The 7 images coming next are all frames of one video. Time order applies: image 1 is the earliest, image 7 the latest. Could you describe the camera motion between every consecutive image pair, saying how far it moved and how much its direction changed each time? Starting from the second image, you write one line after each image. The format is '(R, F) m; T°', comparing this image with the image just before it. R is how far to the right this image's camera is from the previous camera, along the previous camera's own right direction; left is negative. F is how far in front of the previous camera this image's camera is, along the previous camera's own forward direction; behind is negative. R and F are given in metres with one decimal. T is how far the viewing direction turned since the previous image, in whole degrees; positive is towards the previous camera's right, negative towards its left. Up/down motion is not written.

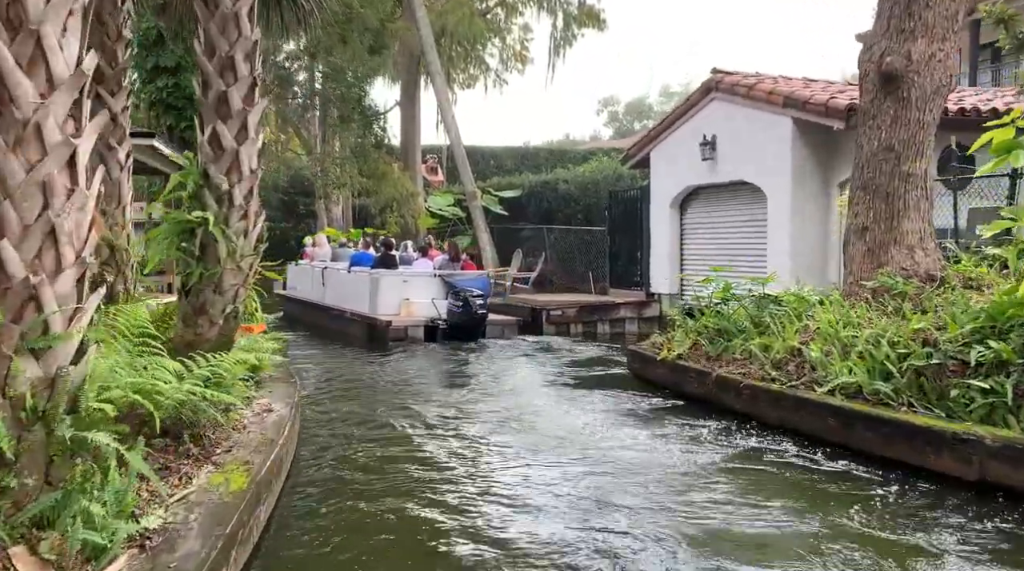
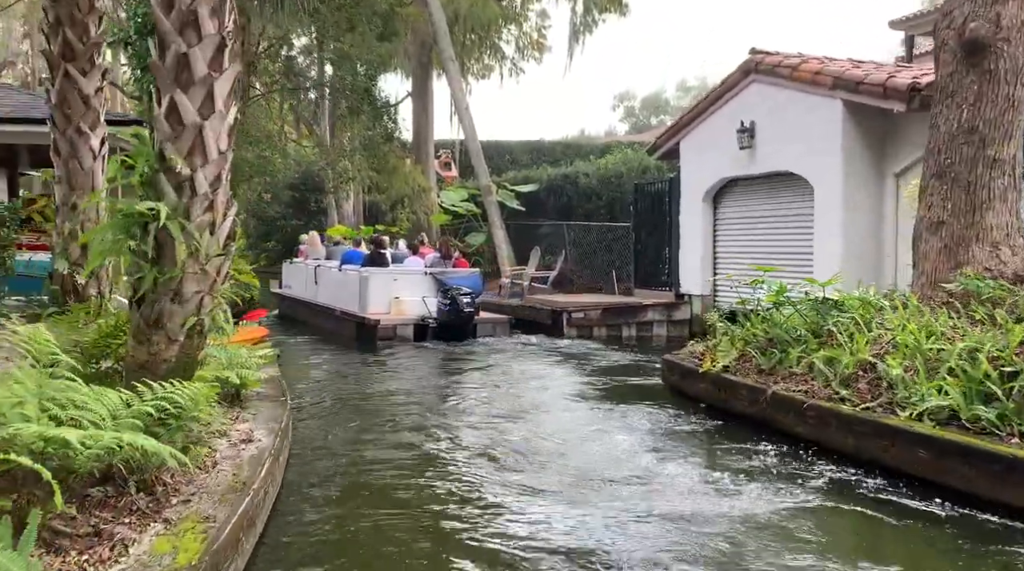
(-0.1, +1.1) m; -1°
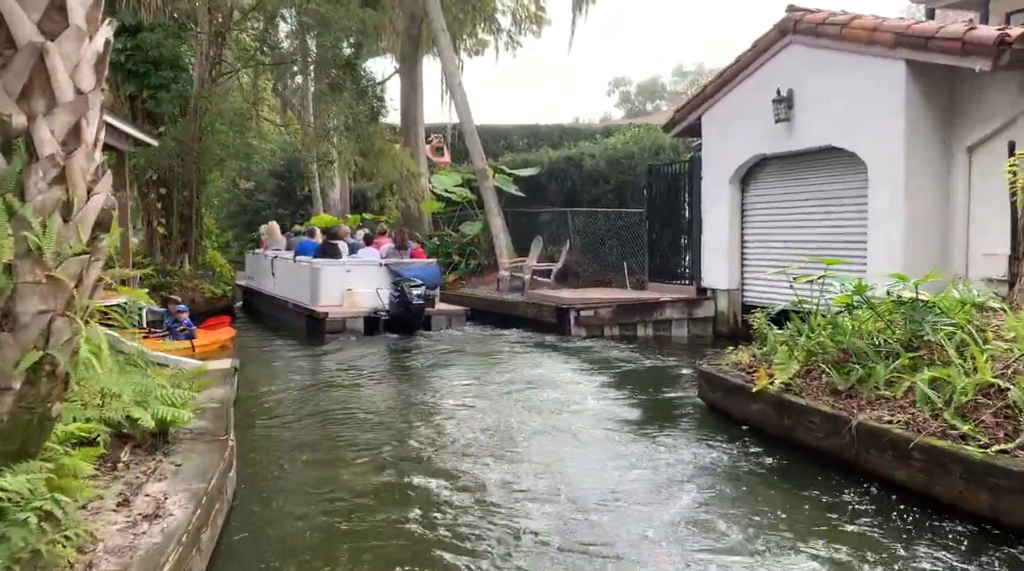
(-0.1, +1.7) m; 0°
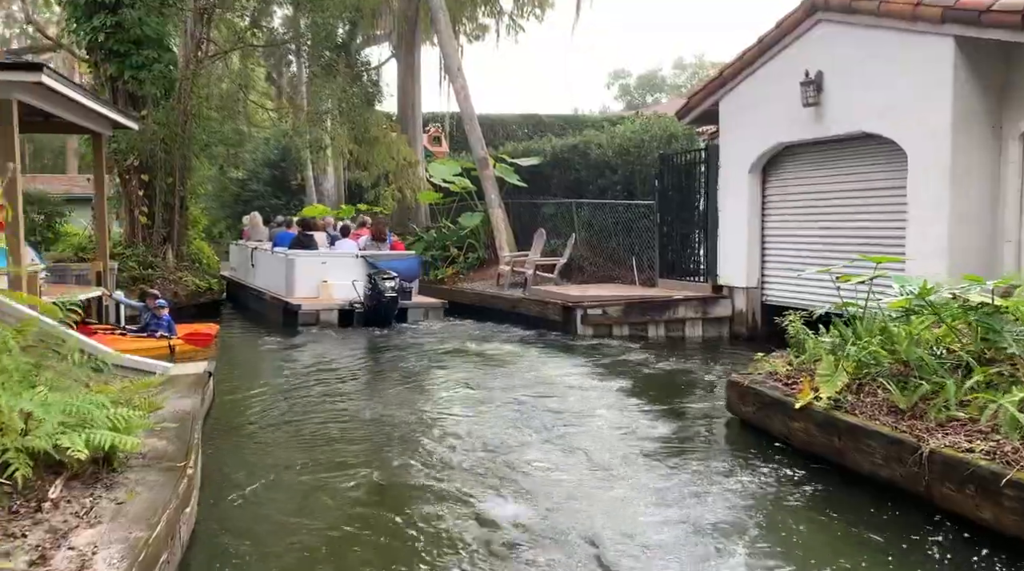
(-0.1, +0.9) m; 0°
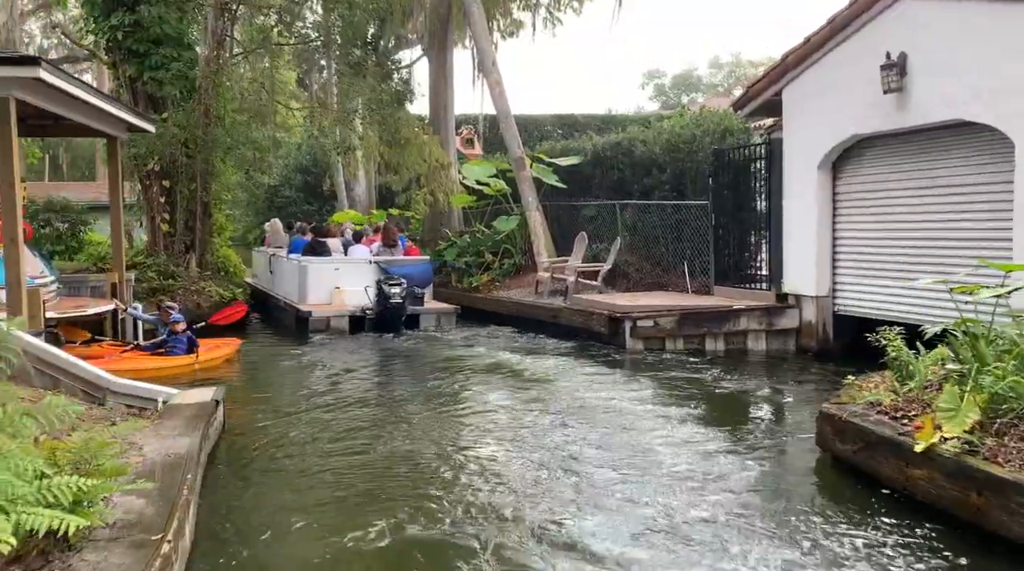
(-0.1, +1.1) m; -2°
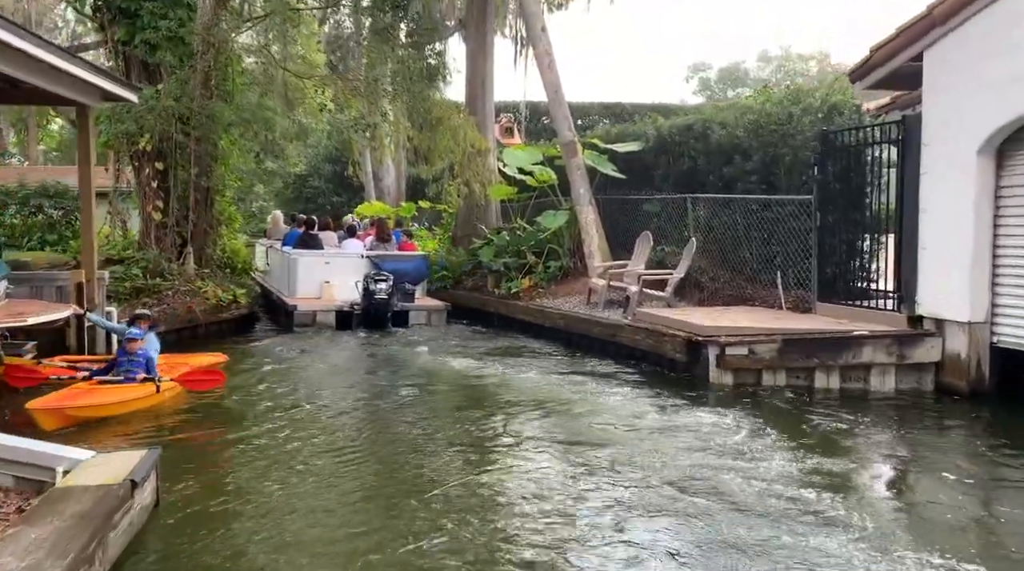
(-0.2, +2.5) m; -2°
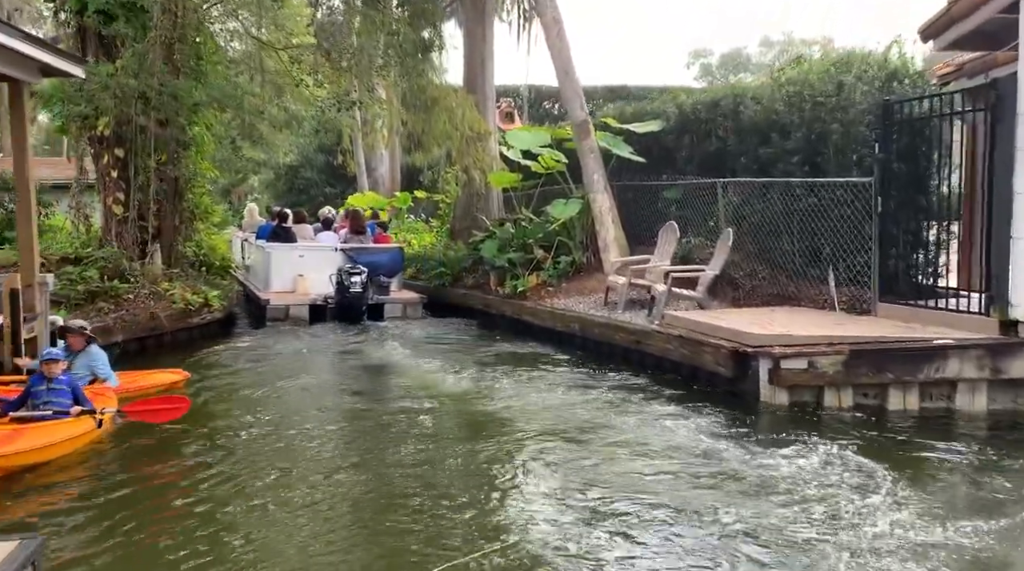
(-0.1, +1.6) m; 0°
